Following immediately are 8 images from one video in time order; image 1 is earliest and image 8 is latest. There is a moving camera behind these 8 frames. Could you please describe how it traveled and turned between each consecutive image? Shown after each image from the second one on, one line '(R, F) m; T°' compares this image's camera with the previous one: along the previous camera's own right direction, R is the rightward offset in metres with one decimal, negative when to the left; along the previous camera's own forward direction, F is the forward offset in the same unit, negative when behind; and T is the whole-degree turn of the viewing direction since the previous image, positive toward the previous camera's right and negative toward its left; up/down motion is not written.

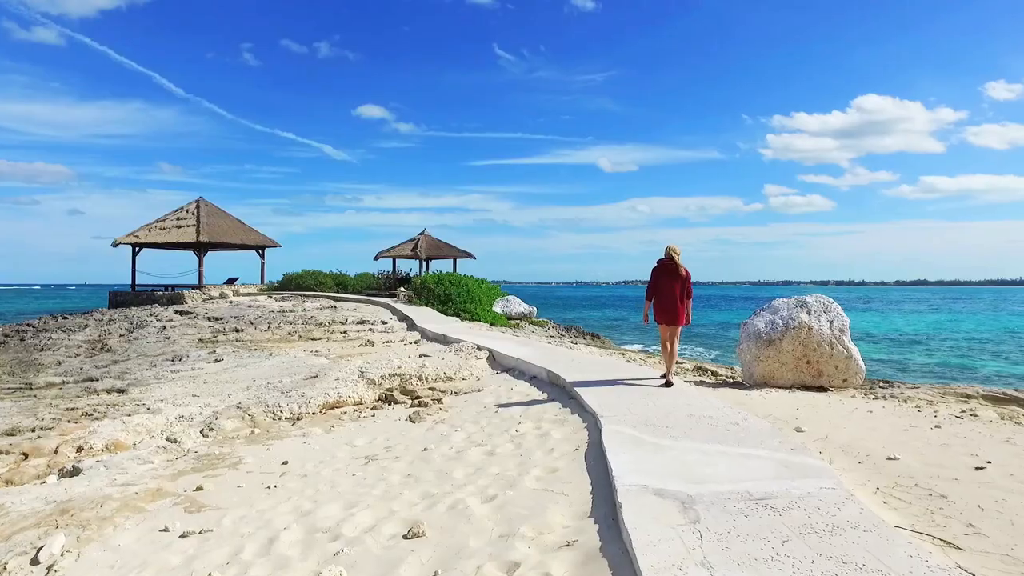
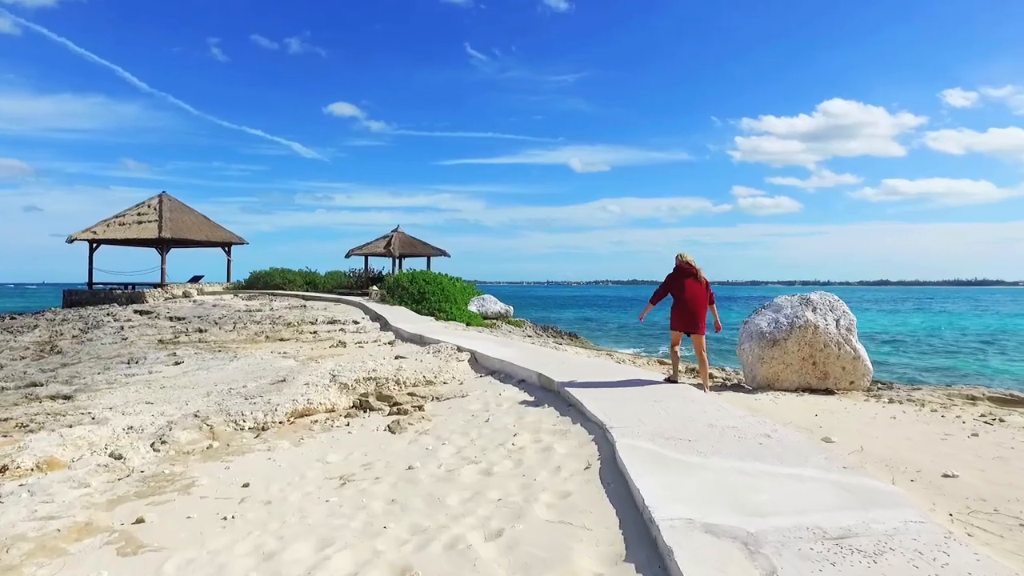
(-0.2, +0.7) m; +2°
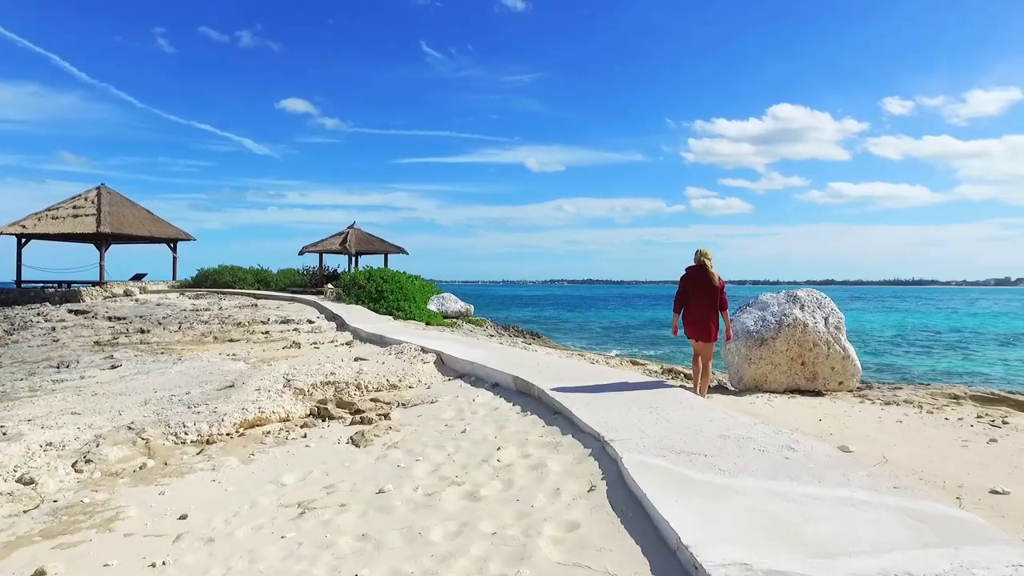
(-0.2, +0.7) m; +4°
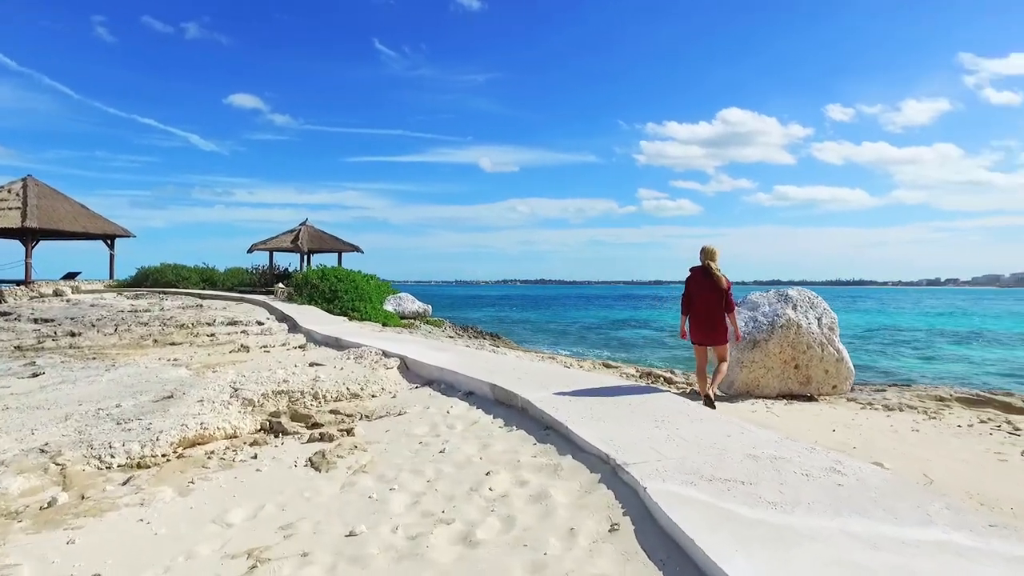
(-0.2, +0.7) m; +4°
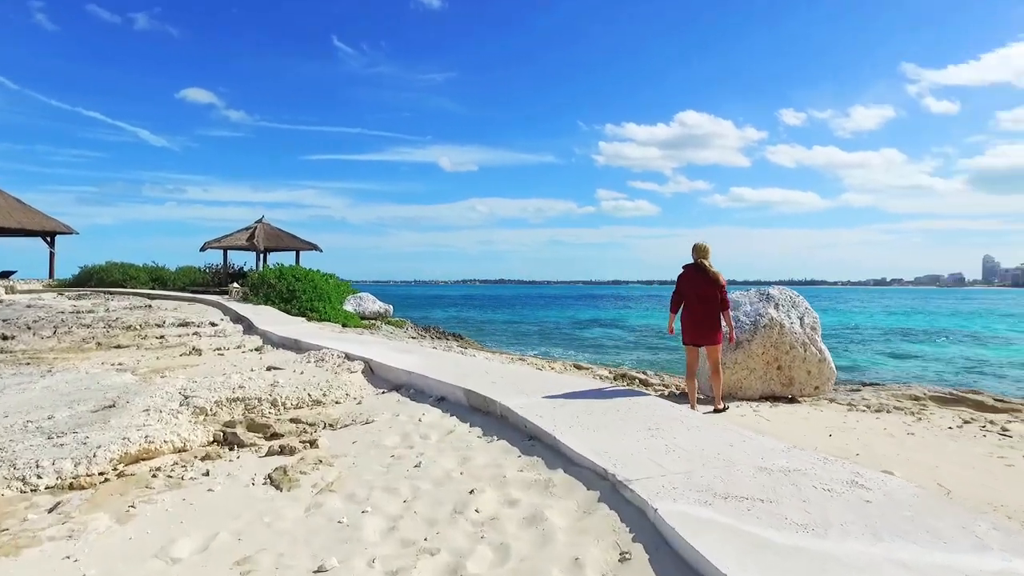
(-0.2, +0.4) m; +3°
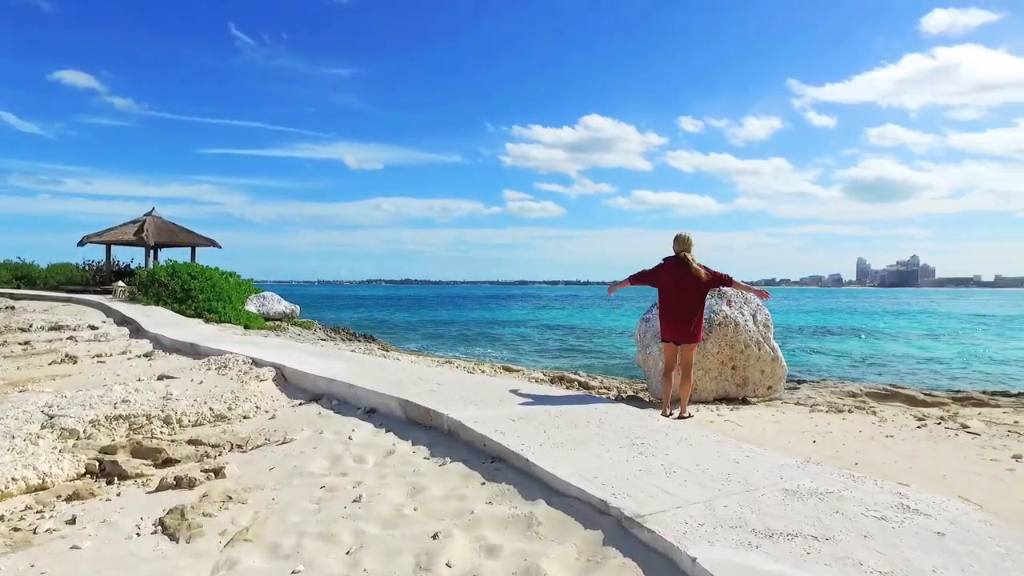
(-0.3, +0.8) m; +8°
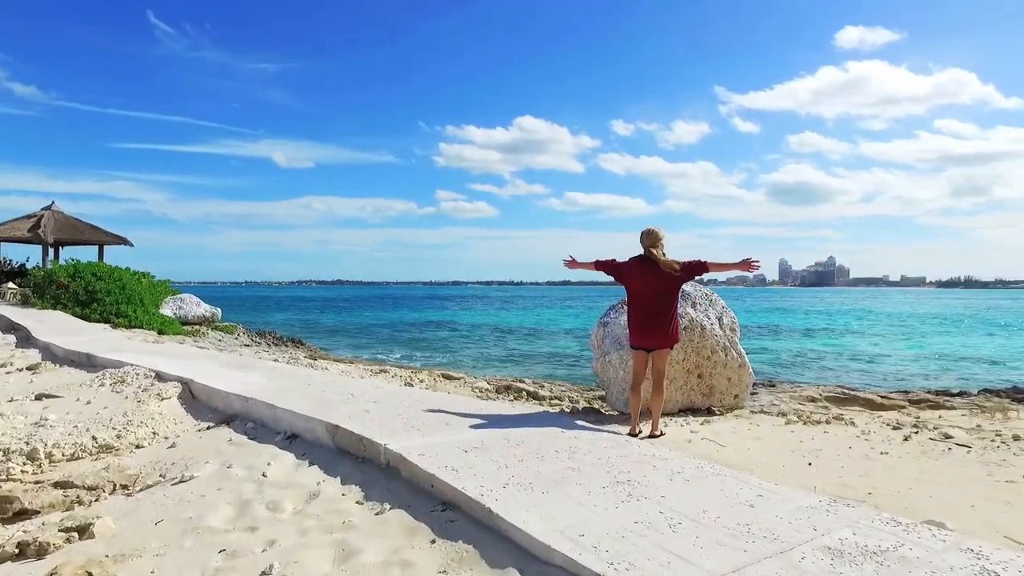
(-0.1, +0.8) m; +6°
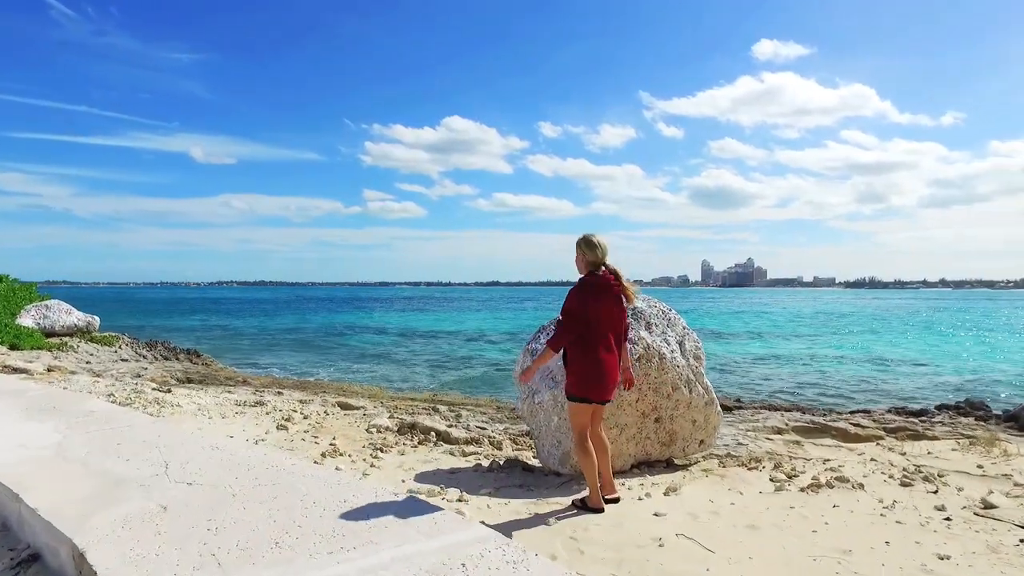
(+0.2, +1.7) m; +6°
